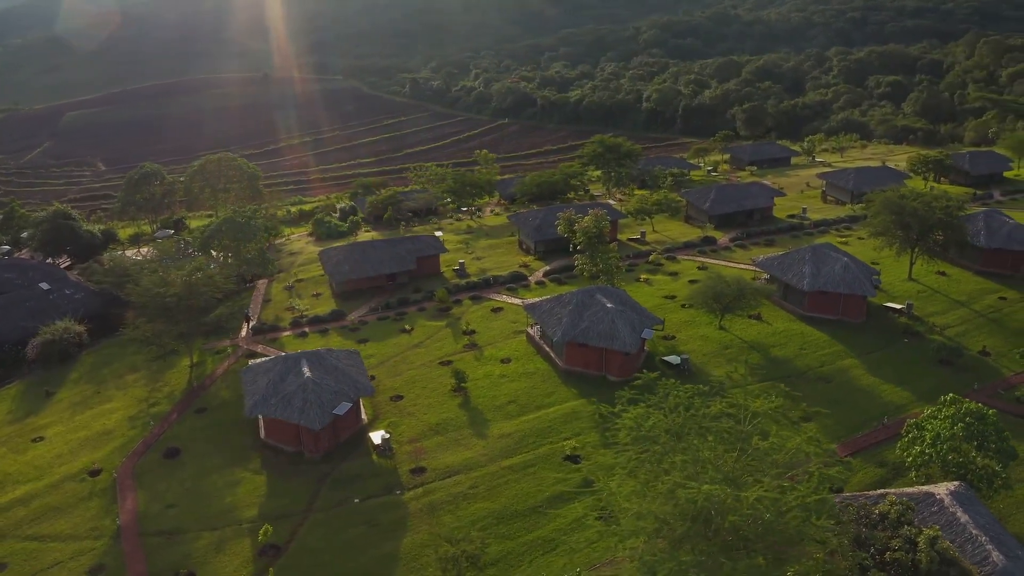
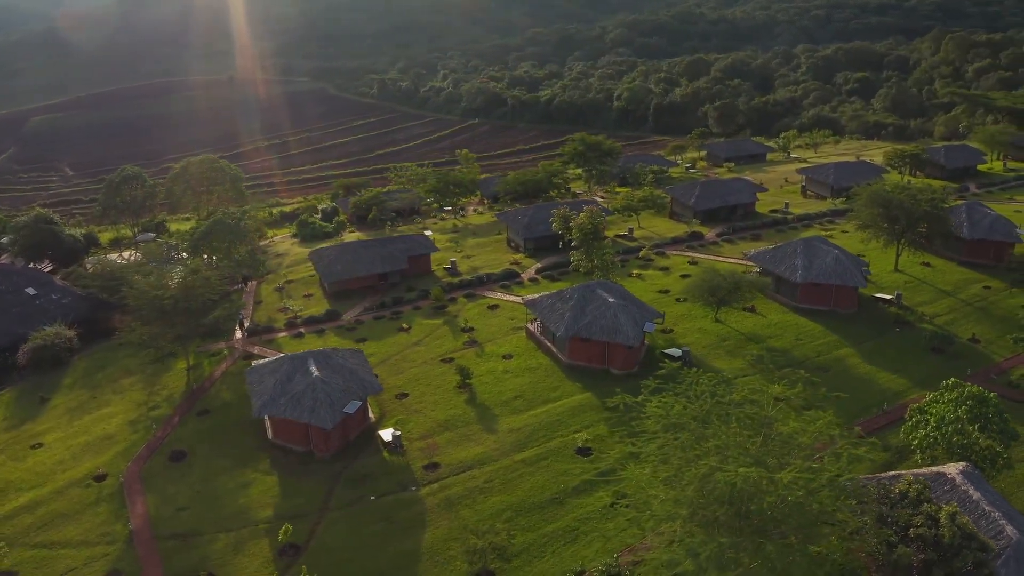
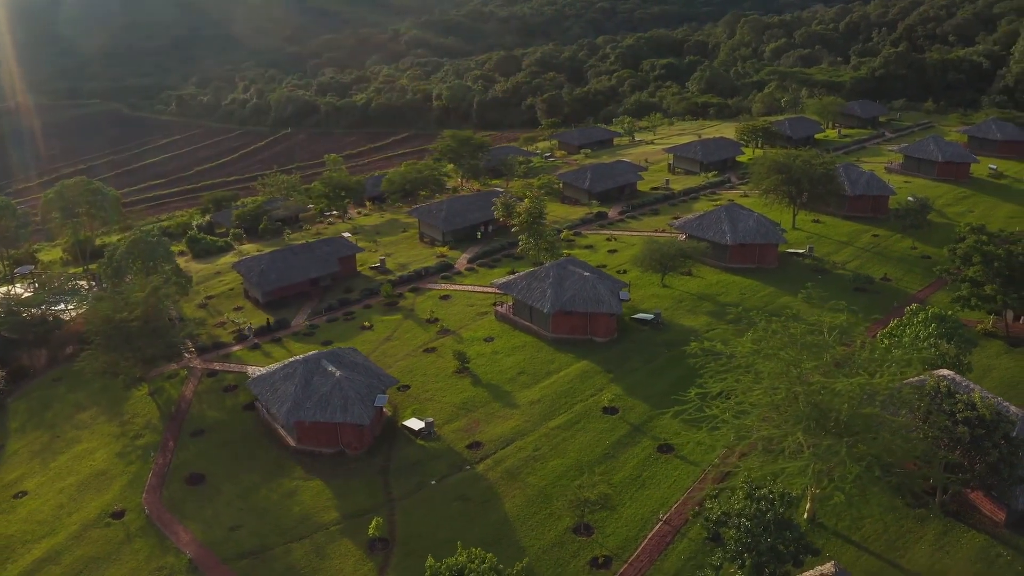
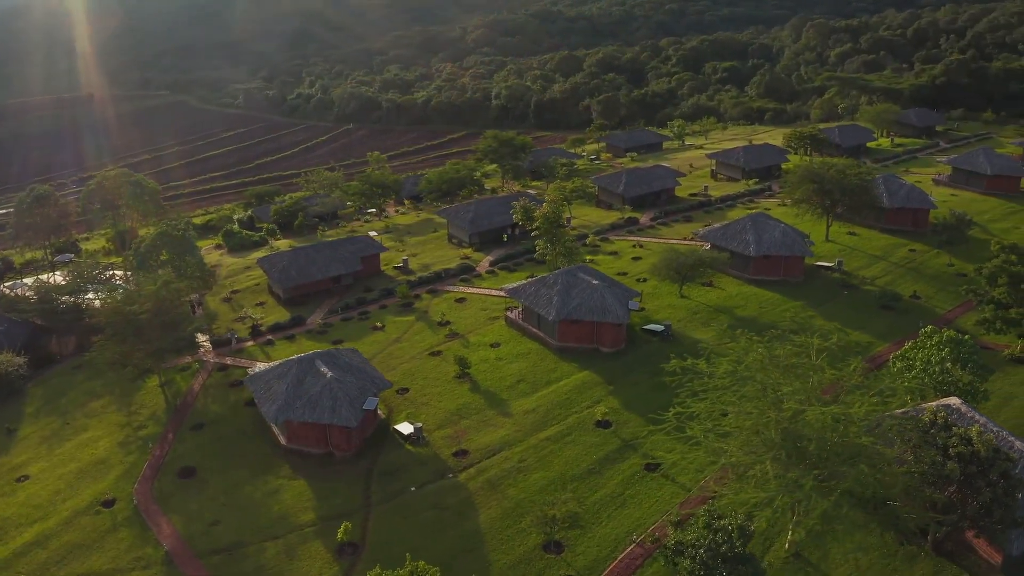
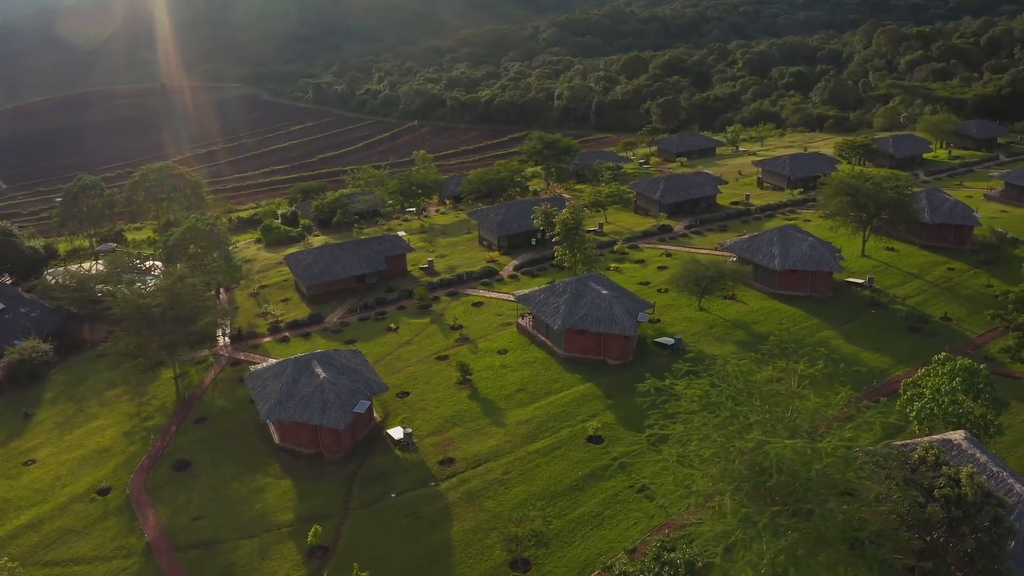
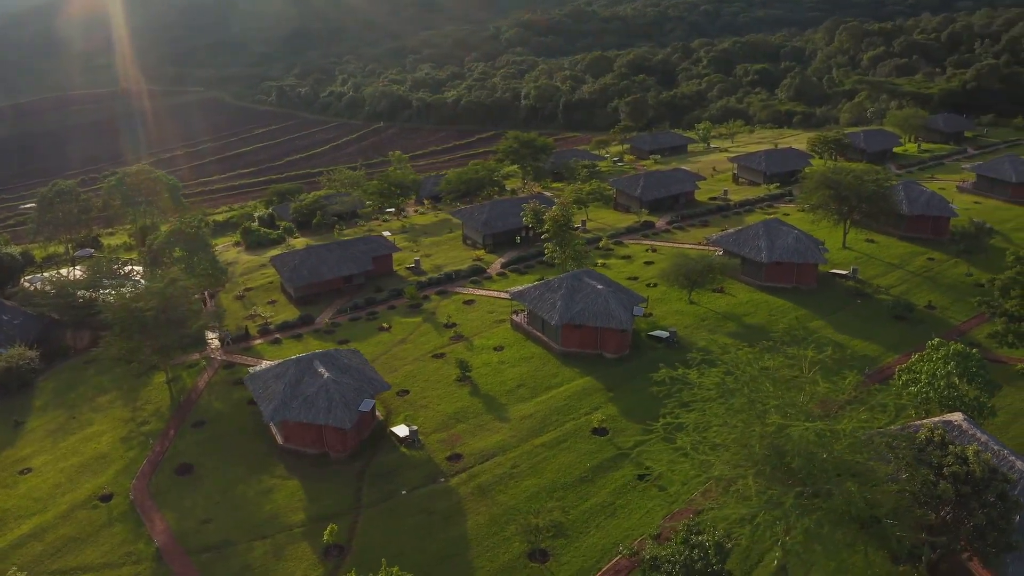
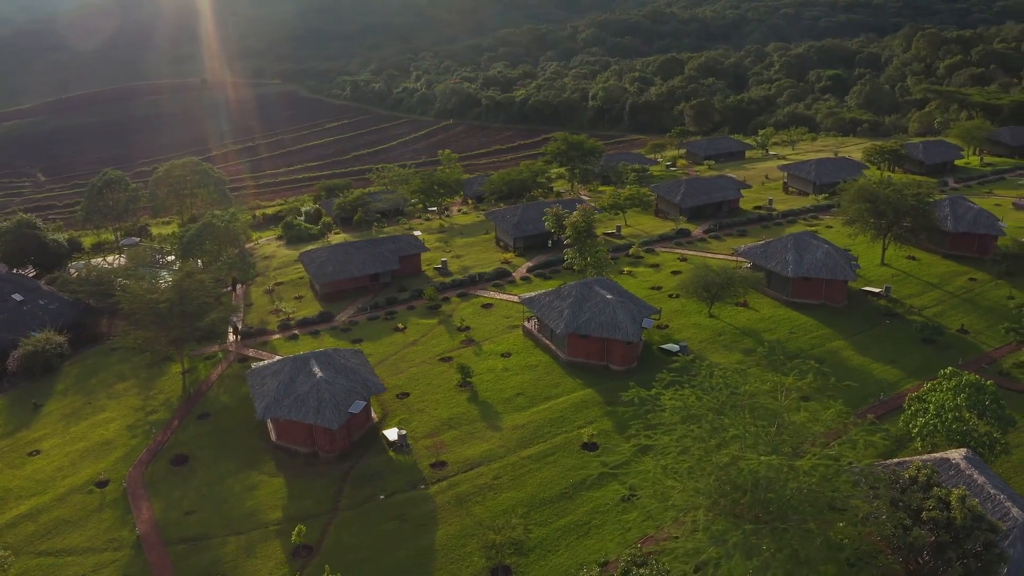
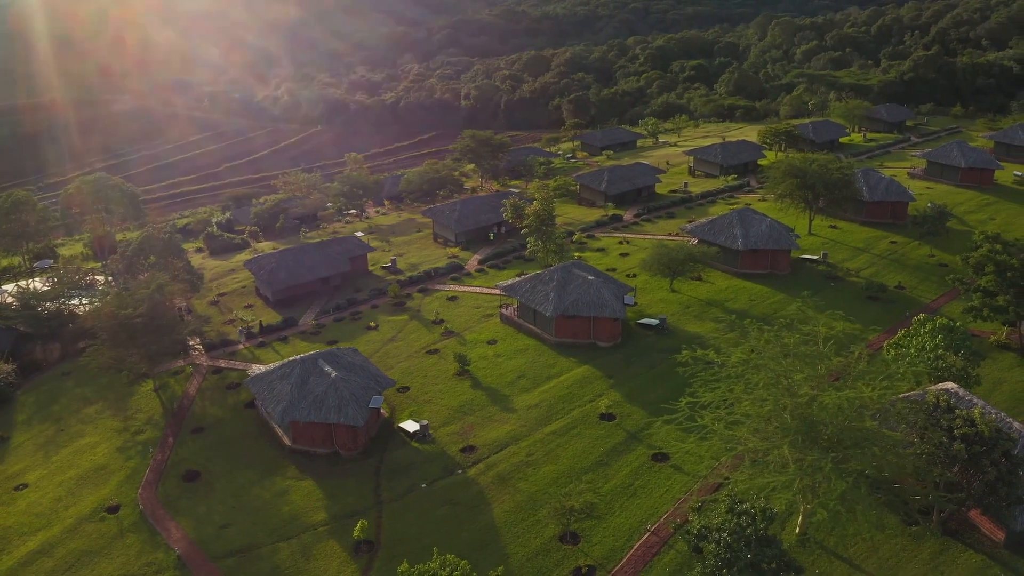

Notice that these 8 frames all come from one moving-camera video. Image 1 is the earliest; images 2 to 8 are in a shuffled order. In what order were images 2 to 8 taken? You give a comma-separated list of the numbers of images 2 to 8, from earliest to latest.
2, 7, 5, 6, 4, 8, 3
